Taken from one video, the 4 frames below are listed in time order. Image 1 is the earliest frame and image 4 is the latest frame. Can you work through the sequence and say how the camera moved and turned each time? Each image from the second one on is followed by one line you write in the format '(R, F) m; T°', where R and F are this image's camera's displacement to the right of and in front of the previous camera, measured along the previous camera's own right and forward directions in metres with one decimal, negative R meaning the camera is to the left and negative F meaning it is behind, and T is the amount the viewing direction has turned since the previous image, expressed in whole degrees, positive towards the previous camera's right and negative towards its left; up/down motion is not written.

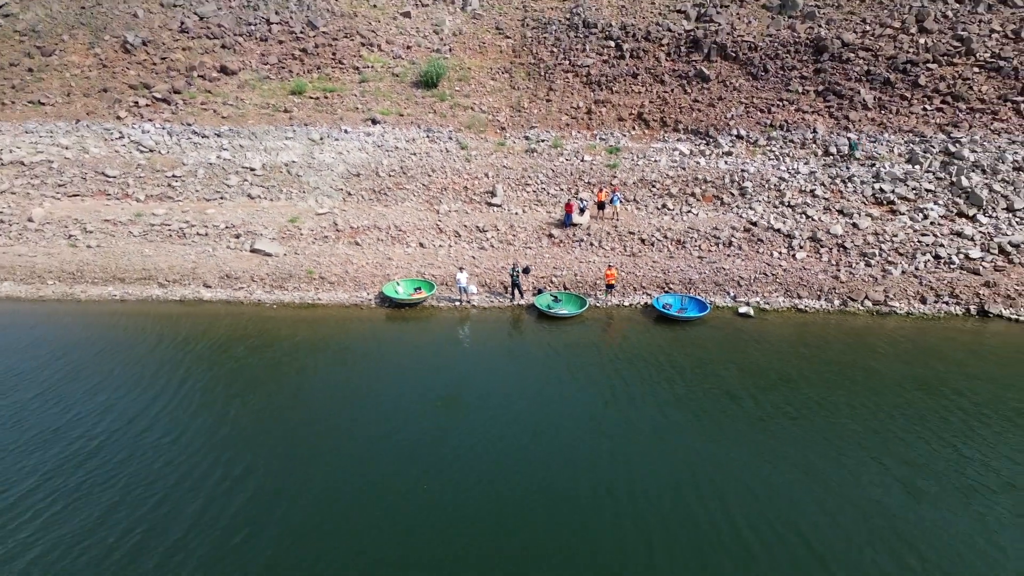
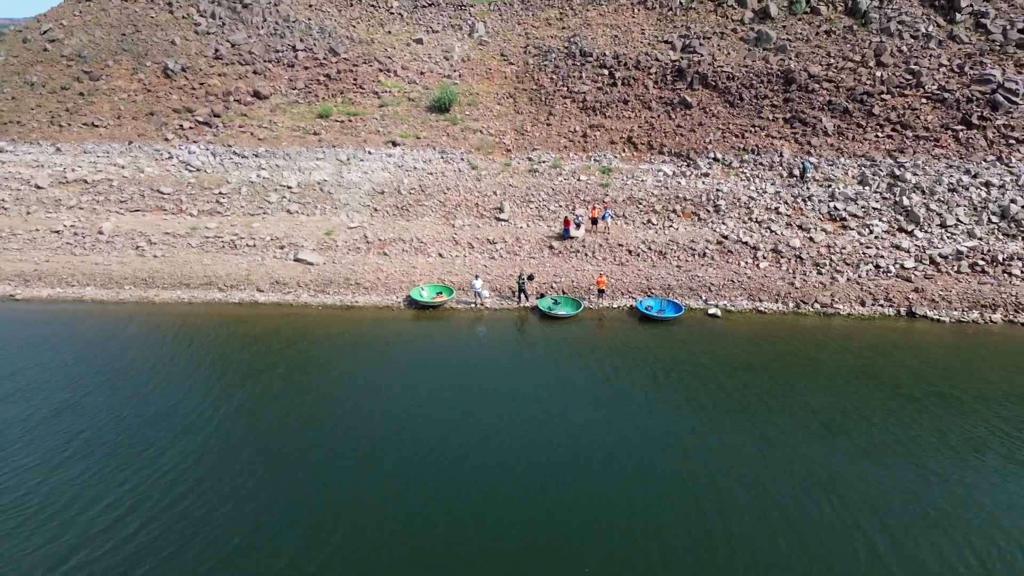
(-0.2, -2.6) m; 0°
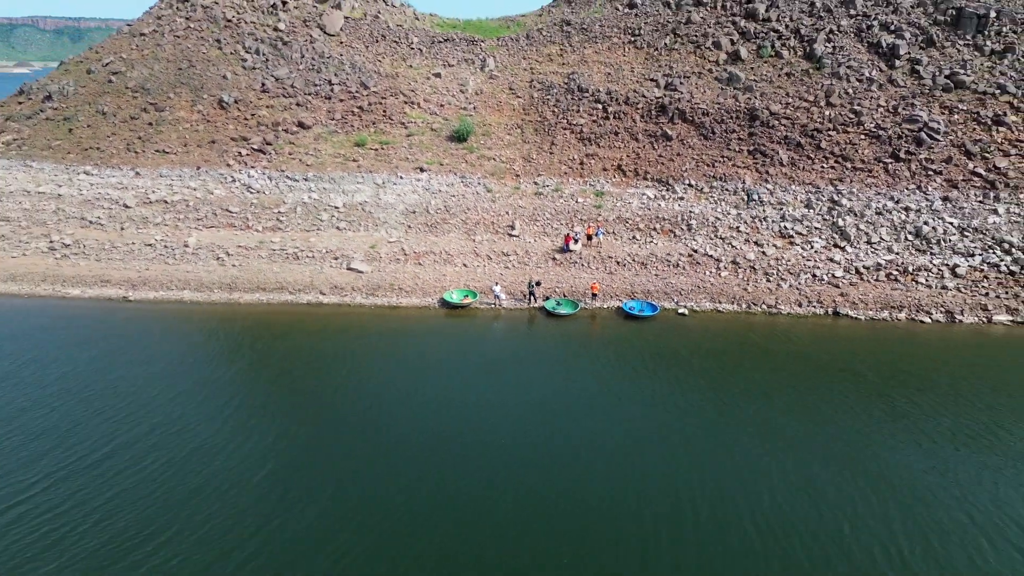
(-0.4, -4.4) m; 0°
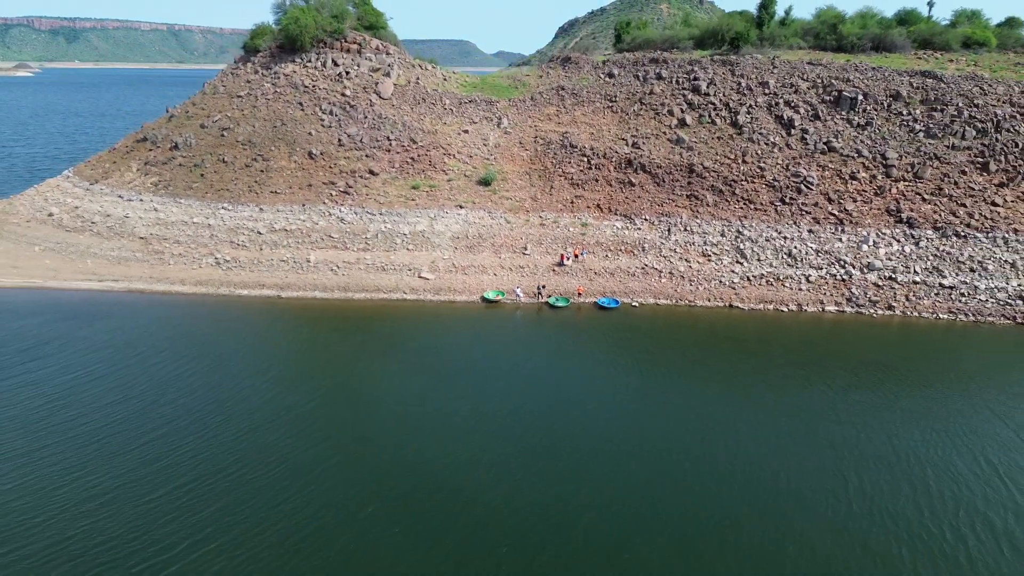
(-0.8, -12.0) m; 0°
